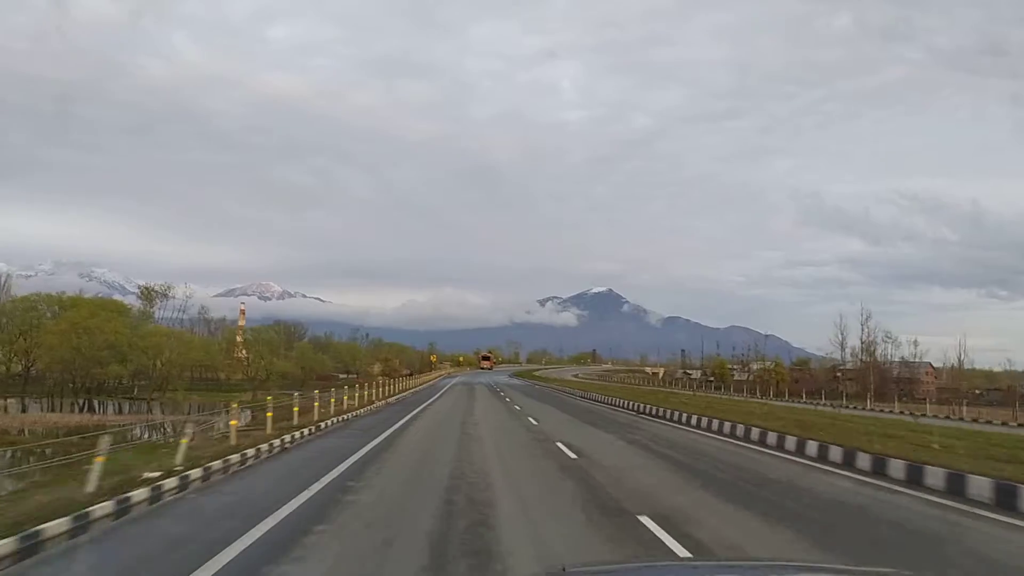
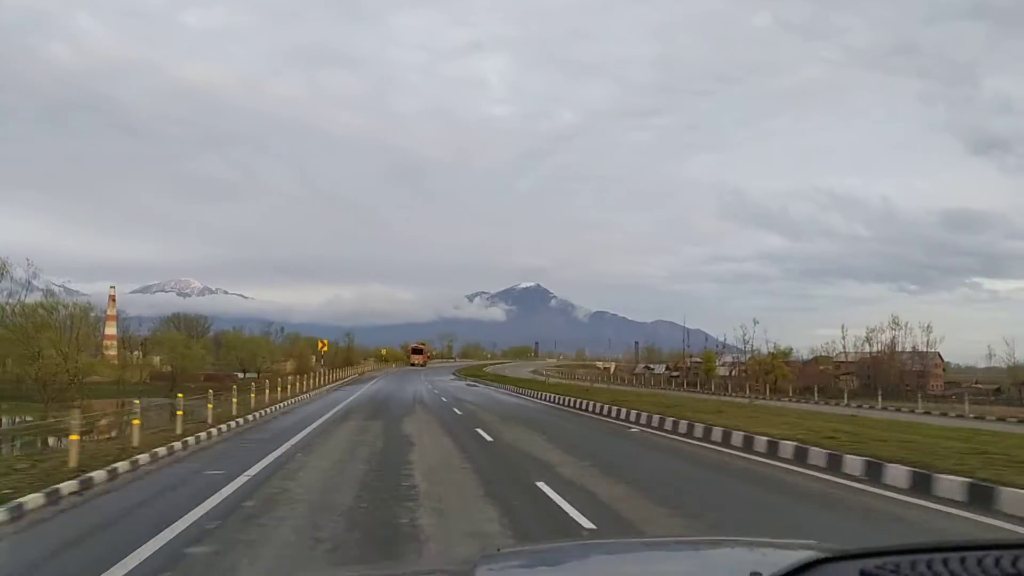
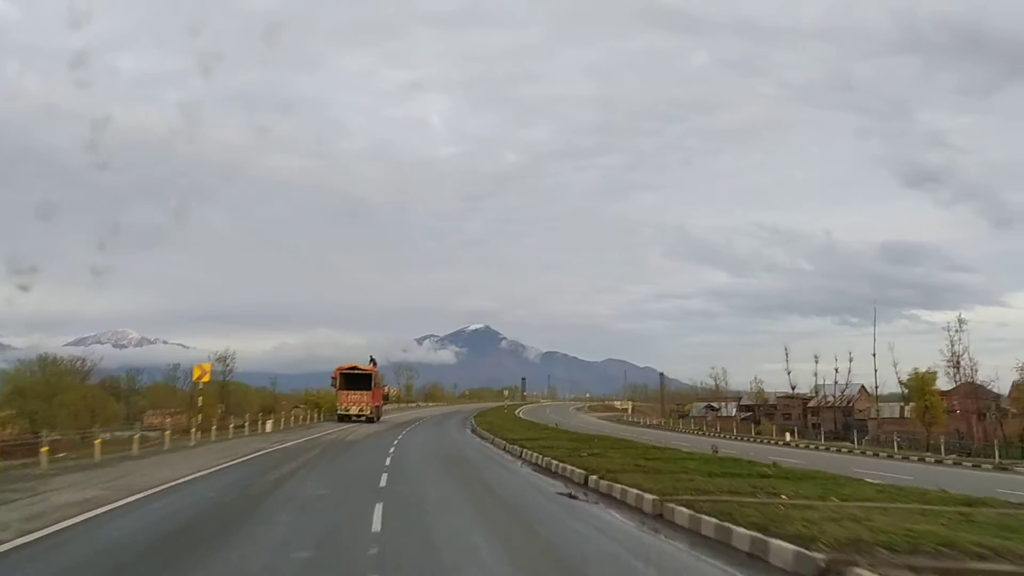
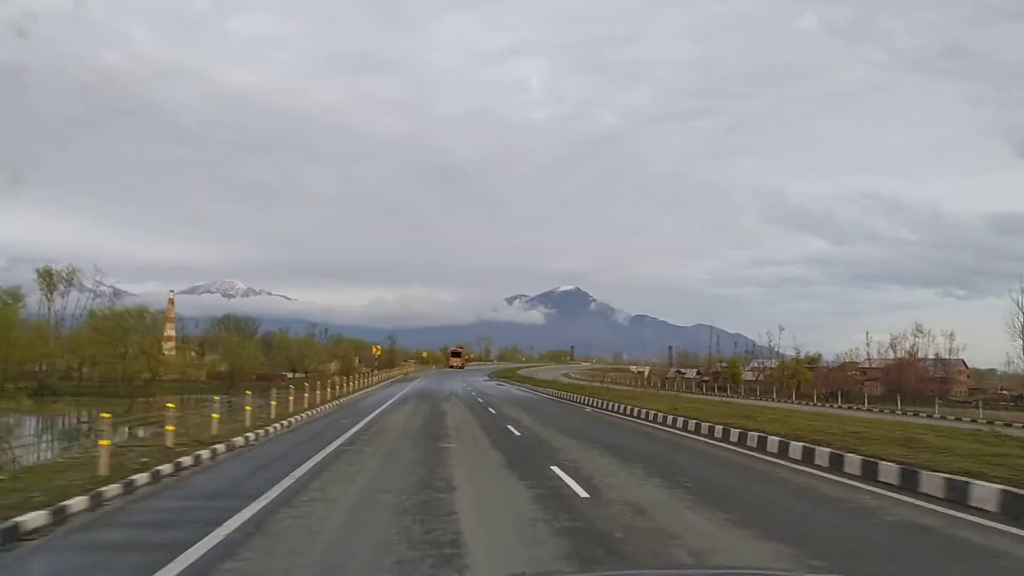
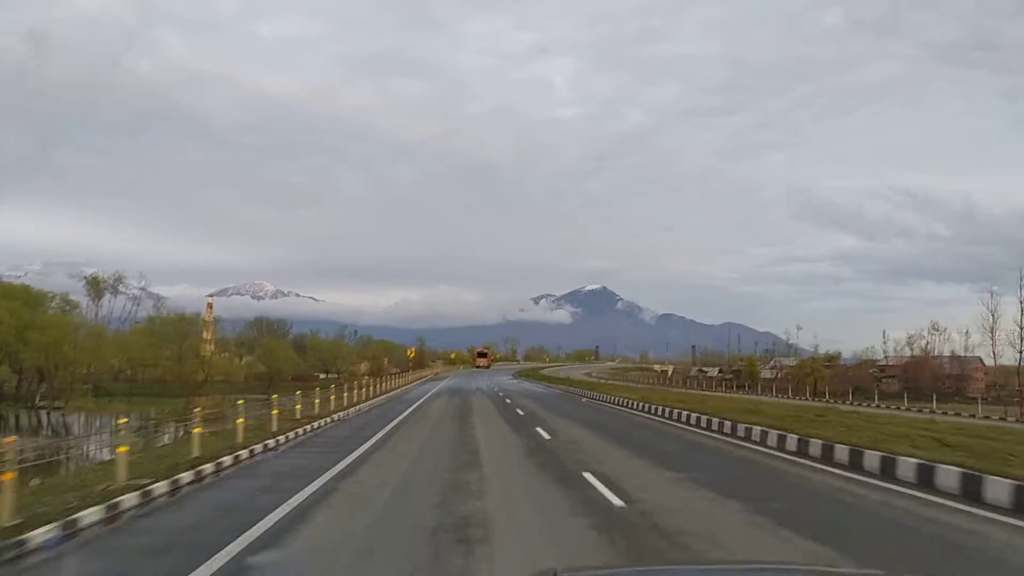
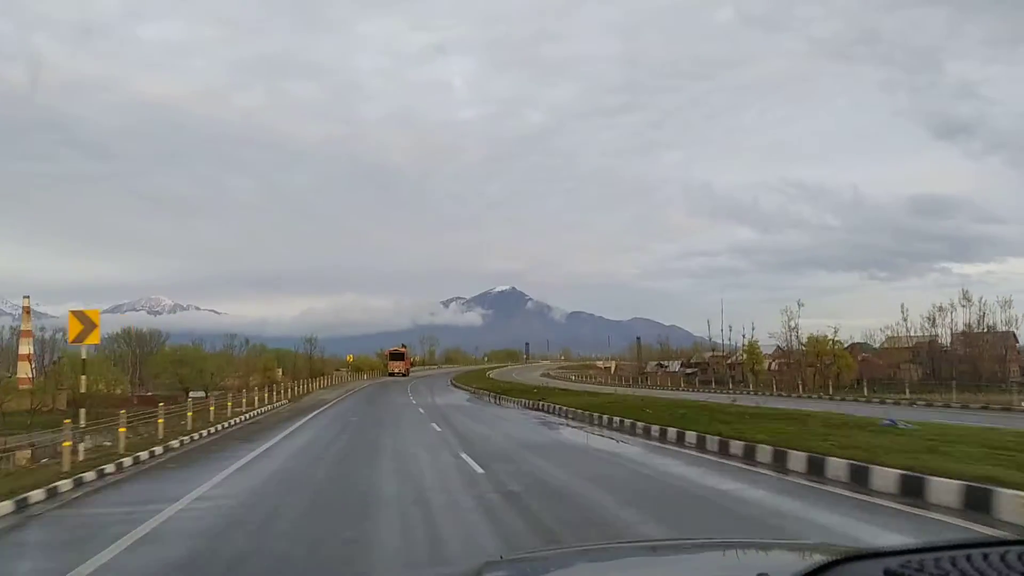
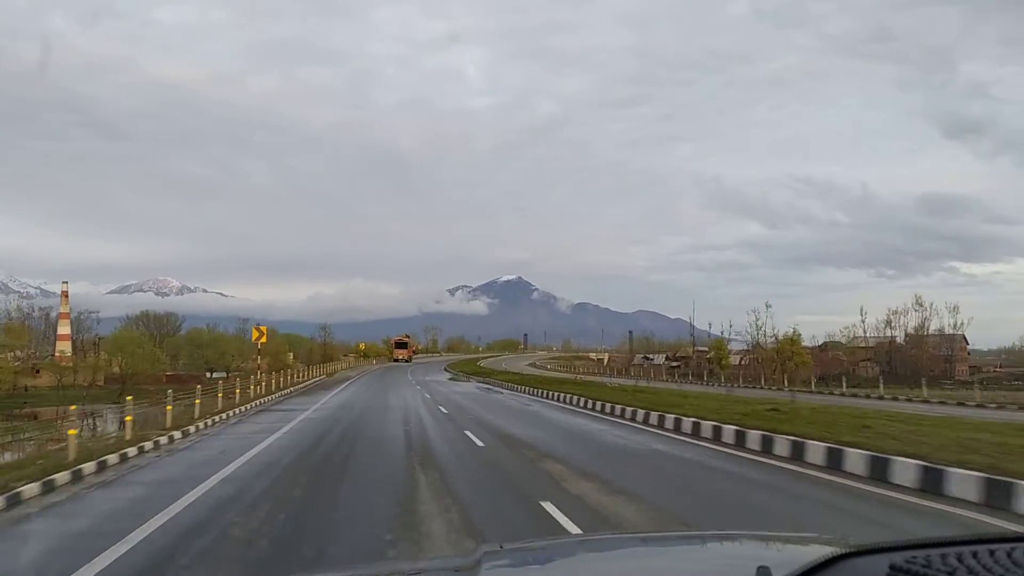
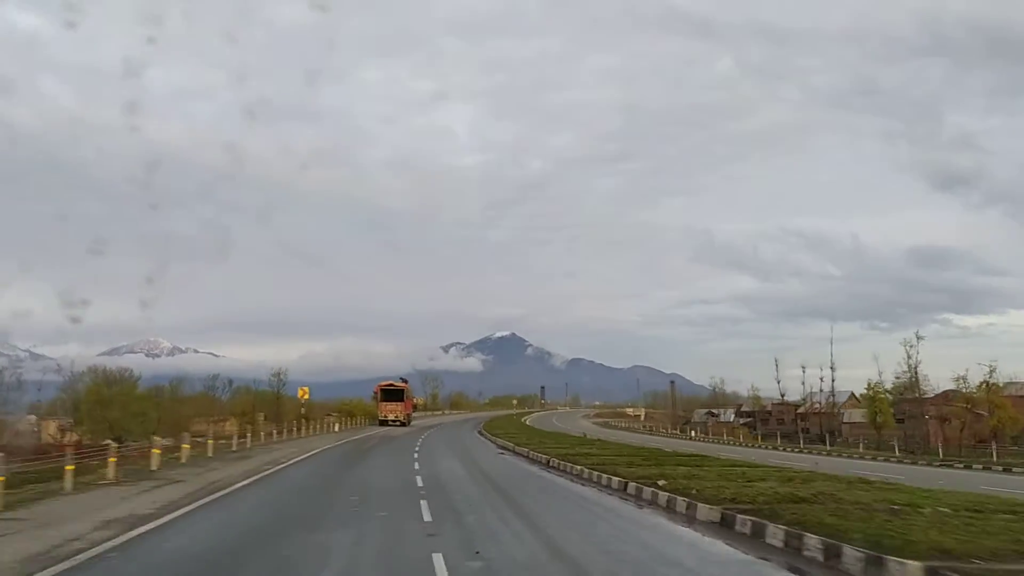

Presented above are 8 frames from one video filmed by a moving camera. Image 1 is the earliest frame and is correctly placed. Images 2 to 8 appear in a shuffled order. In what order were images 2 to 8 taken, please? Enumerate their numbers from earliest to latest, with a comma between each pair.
5, 4, 2, 7, 6, 8, 3
